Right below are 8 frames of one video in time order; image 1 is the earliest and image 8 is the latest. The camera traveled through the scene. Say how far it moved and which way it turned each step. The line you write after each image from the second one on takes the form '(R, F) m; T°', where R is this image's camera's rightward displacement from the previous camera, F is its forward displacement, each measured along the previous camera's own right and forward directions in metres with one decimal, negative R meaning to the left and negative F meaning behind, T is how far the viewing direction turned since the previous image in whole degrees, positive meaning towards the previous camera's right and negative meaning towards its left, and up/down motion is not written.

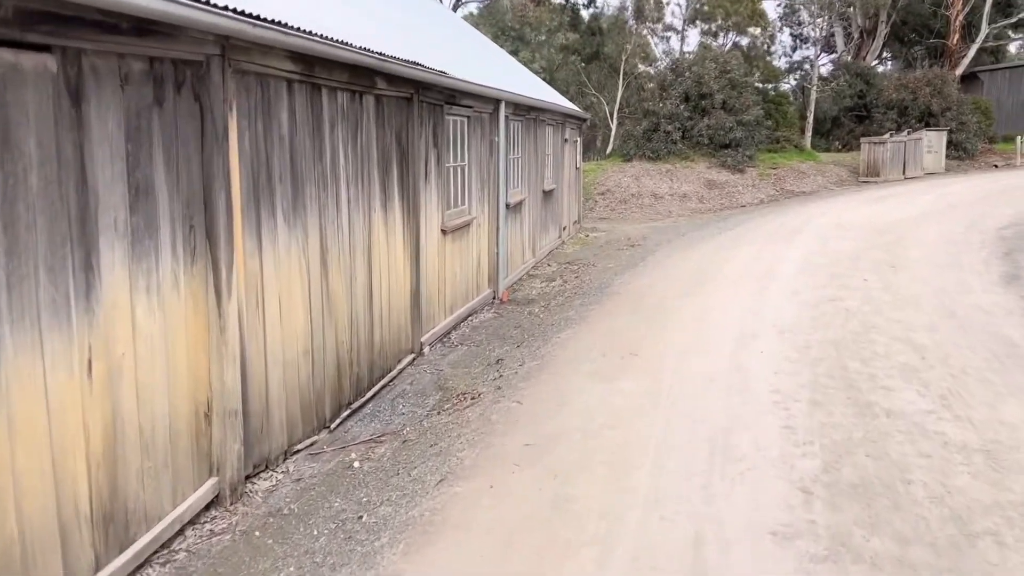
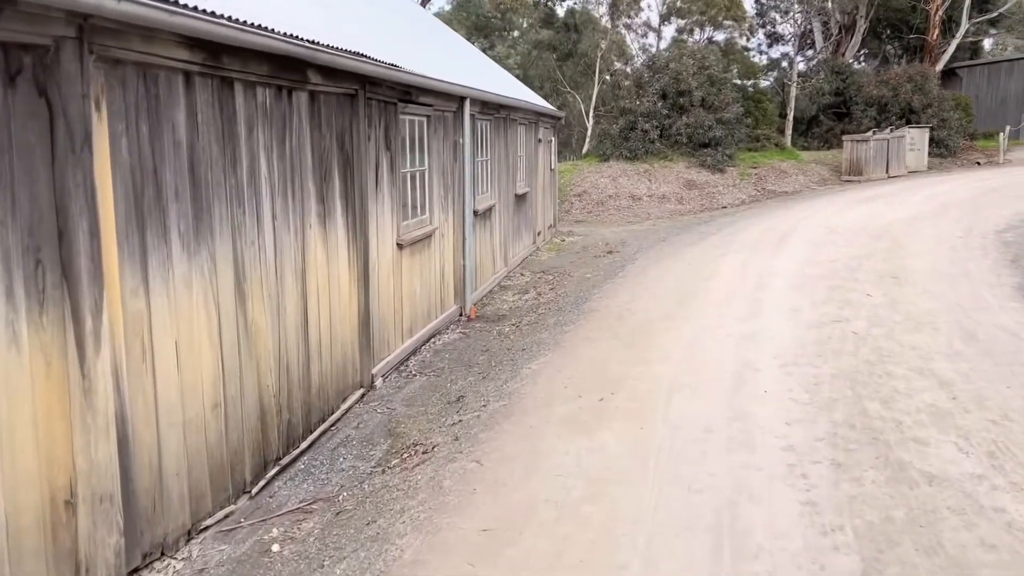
(+0.1, +0.8) m; +2°
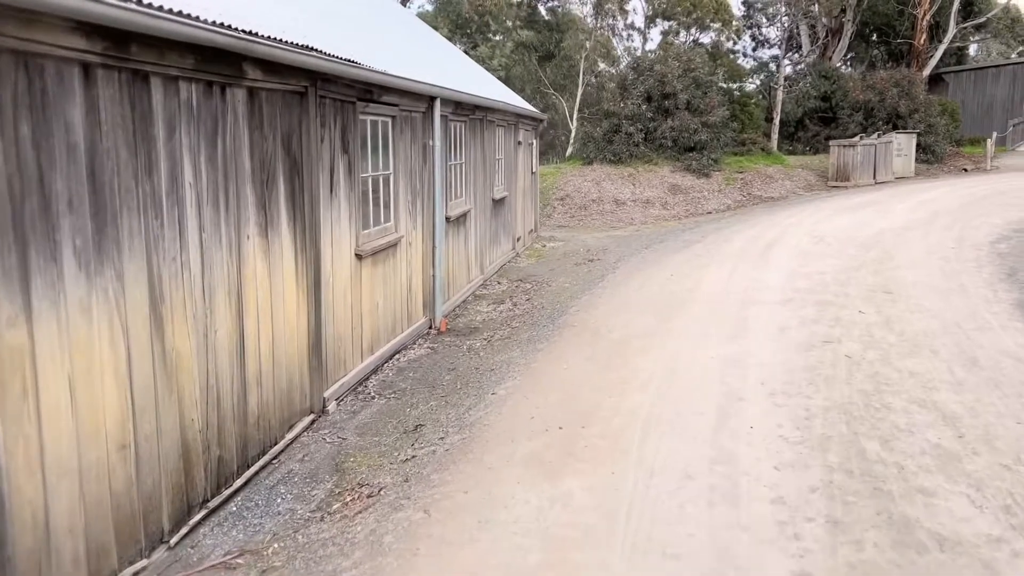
(+0.1, +0.5) m; +1°
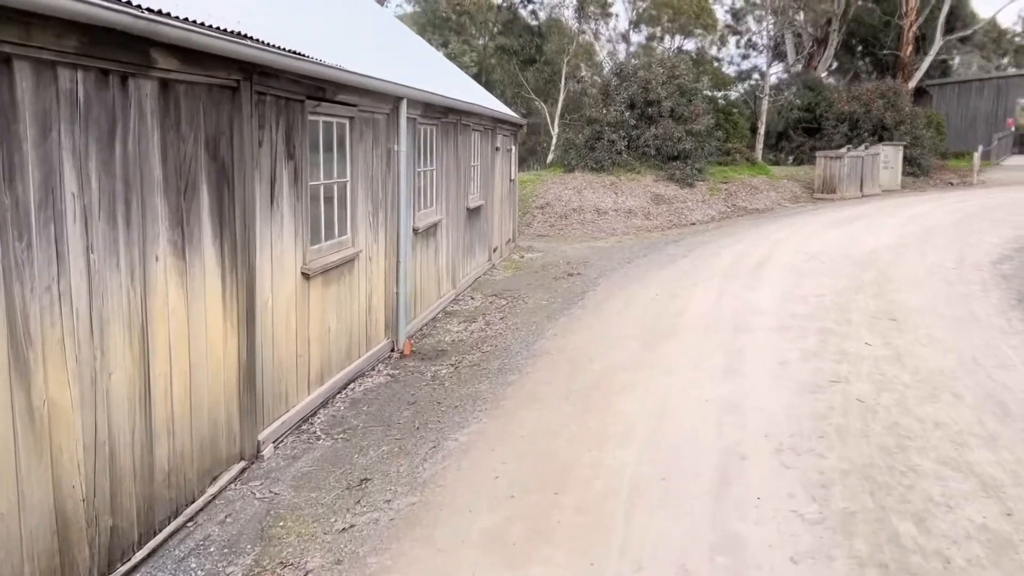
(+0.1, +0.7) m; +1°
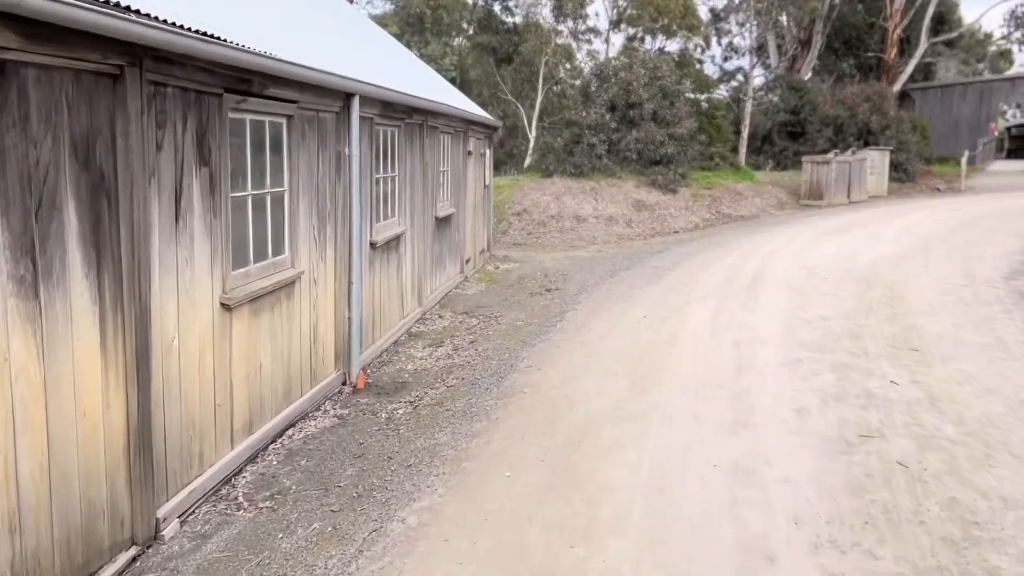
(+0.1, +0.9) m; +1°
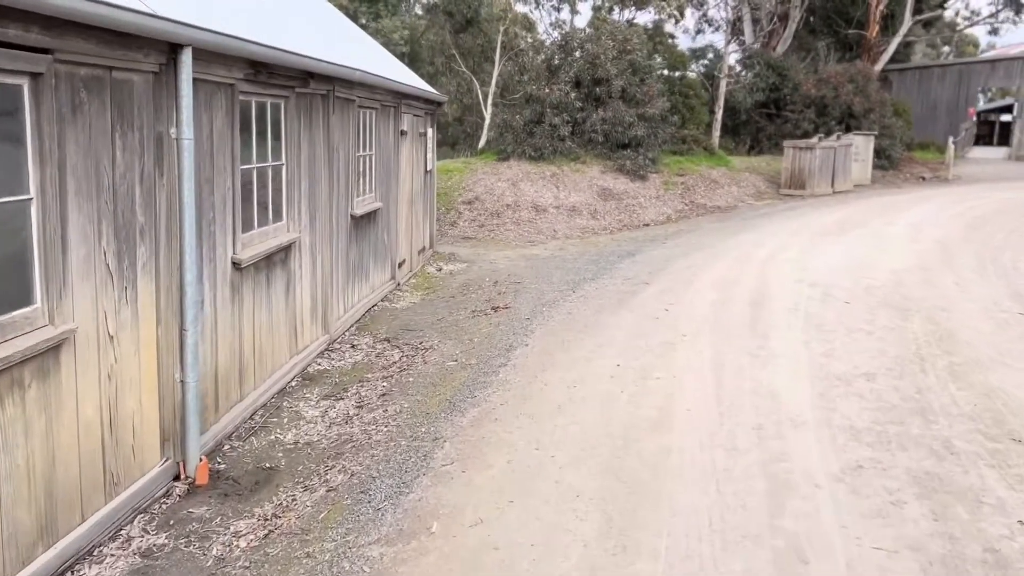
(+0.2, +2.0) m; +3°
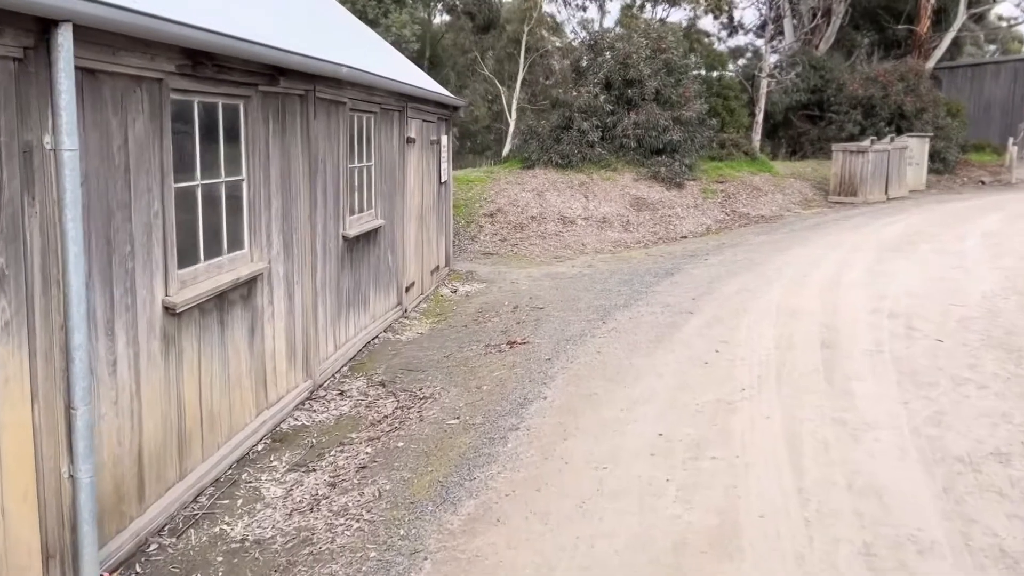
(+0.1, +1.1) m; -2°
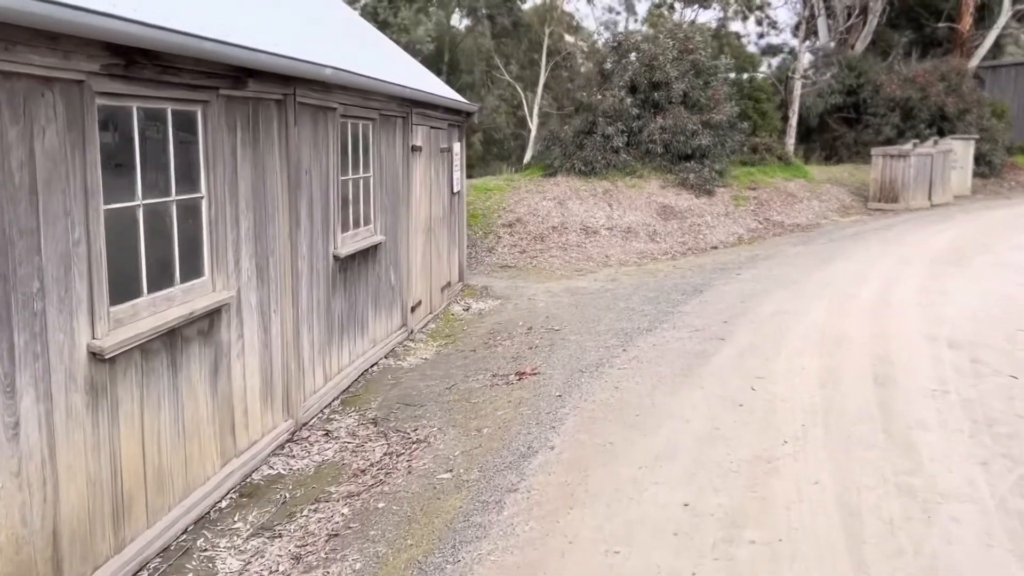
(+0.1, +0.7) m; -2°
